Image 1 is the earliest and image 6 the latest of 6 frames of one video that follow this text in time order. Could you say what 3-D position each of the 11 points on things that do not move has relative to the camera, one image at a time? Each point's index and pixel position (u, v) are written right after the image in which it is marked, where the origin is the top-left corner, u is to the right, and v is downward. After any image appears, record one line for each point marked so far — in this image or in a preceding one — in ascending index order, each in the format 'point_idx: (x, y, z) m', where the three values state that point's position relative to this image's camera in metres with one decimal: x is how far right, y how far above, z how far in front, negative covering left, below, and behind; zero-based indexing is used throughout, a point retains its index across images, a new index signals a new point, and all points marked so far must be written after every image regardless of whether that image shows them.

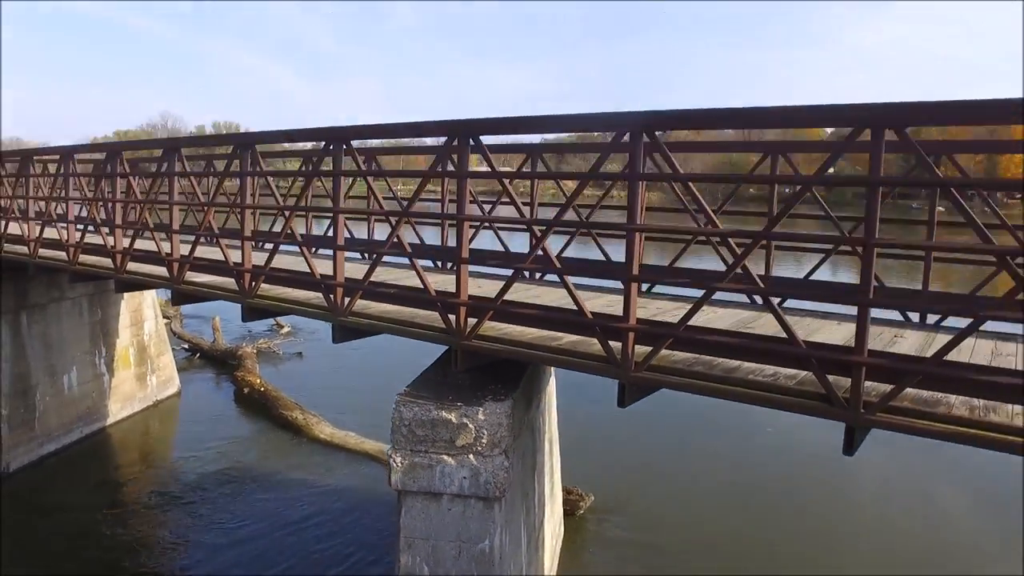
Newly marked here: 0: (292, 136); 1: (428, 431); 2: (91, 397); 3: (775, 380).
0: (-0.9, +0.6, +2.8) m
1: (-0.3, -0.5, +2.2) m
2: (-3.7, -1.0, +5.7) m
3: (+0.7, -0.3, +1.7) m
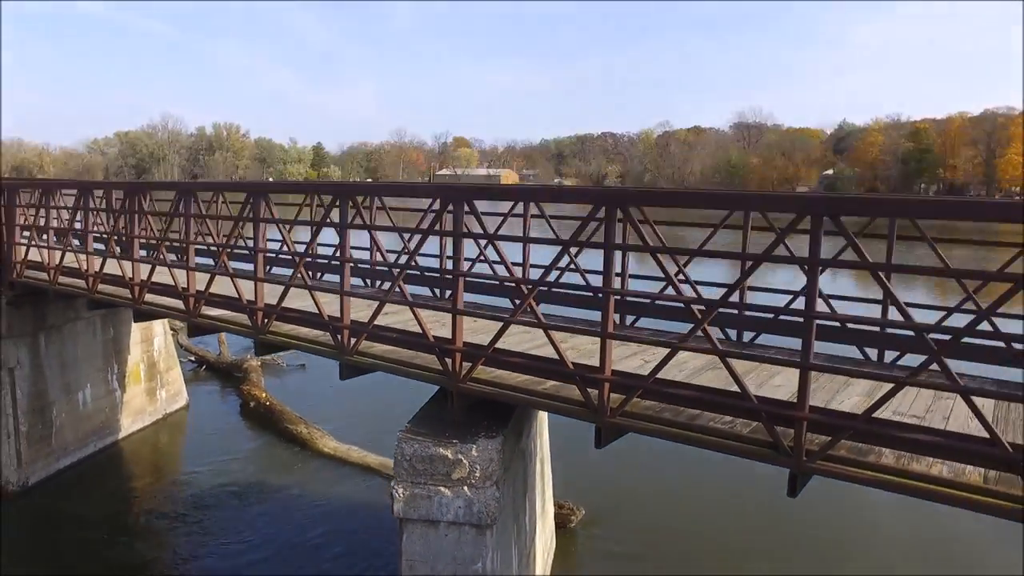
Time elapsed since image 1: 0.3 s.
0: (-1.0, +0.4, +3.0) m
1: (-0.3, -0.7, +2.4) m
2: (-3.8, -1.1, +6.0) m
3: (+0.7, -0.4, +2.0) m
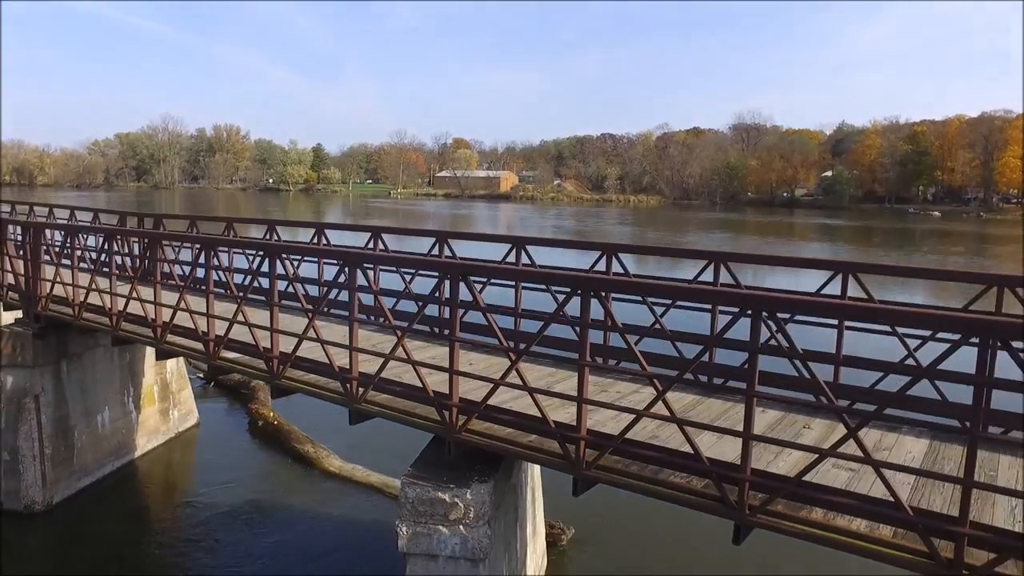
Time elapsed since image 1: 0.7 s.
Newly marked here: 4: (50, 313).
0: (-1.0, +0.2, +3.3) m
1: (-0.4, -0.9, +2.8) m
2: (-3.8, -1.4, +6.3) m
3: (+0.6, -0.7, +2.3) m
4: (-3.8, -0.2, +5.3) m
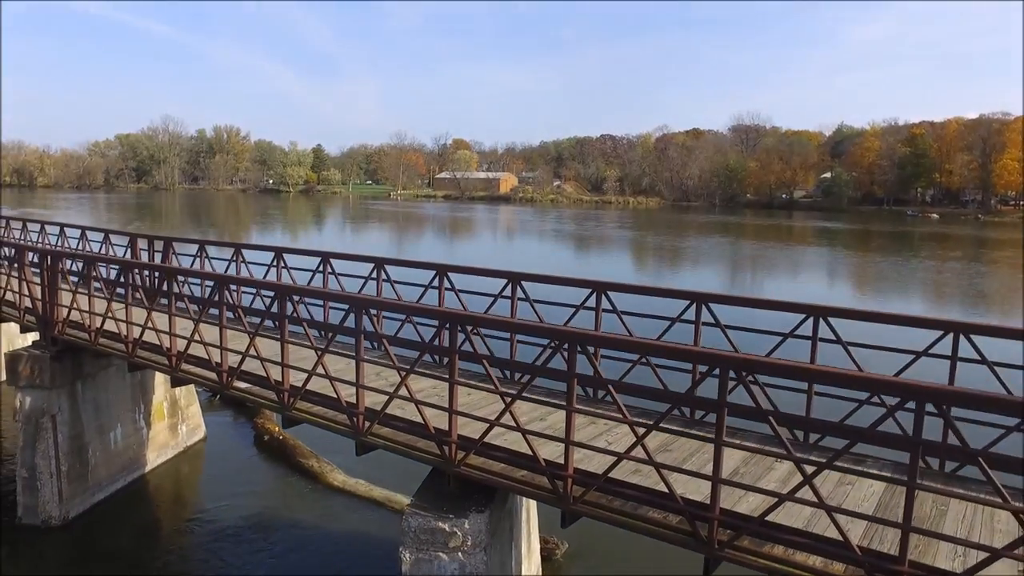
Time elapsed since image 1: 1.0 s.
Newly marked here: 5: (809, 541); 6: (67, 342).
0: (-1.0, 0.0, +3.6) m
1: (-0.4, -1.2, +3.0) m
2: (-3.8, -1.6, +6.5) m
3: (+0.6, -0.9, +2.5) m
4: (-3.8, -0.4, +5.5) m
5: (+1.0, -0.9, +2.2) m
6: (-3.9, -0.5, +5.6) m
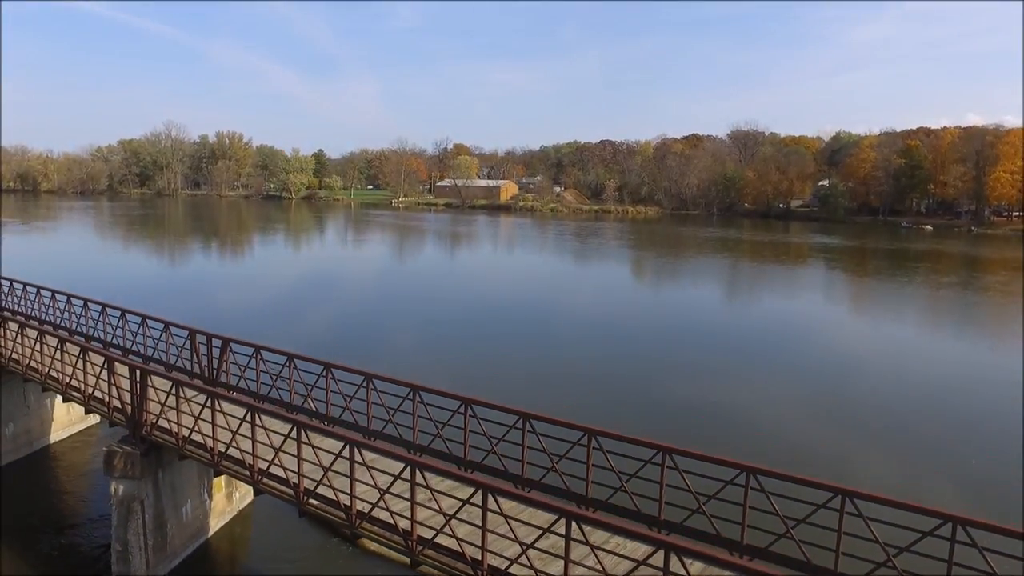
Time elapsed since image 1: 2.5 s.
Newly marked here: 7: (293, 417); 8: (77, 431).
0: (-1.0, -1.2, +4.8) m
1: (-0.3, -2.3, +4.2) m
2: (-3.8, -2.8, +7.7) m
3: (+0.7, -2.1, +3.7) m
4: (-3.7, -1.6, +6.7) m
5: (+1.1, -2.0, +3.4) m
6: (-3.8, -1.6, +6.8) m
7: (-1.8, -1.1, +5.4) m
8: (-7.6, -2.5, +11.2) m
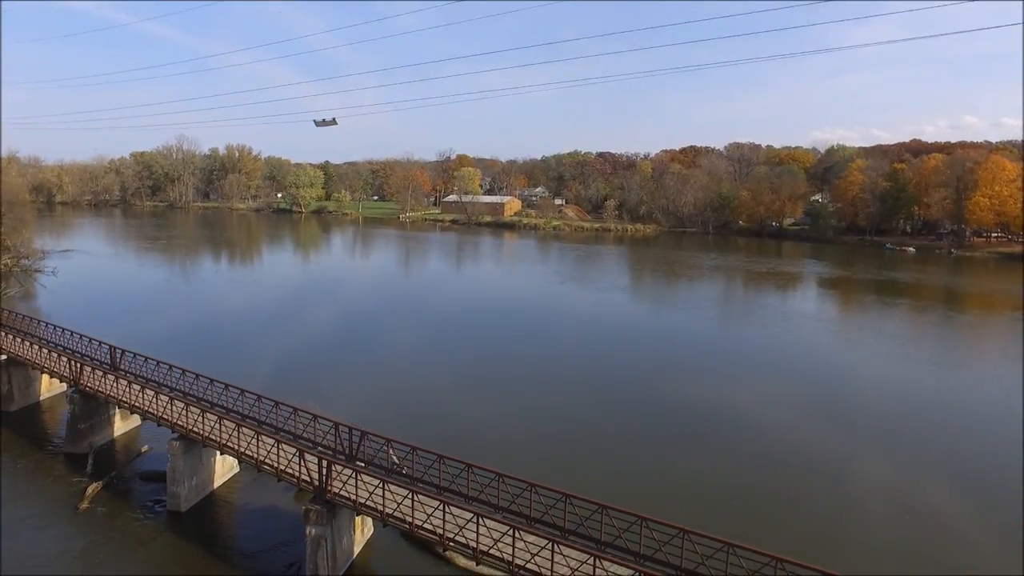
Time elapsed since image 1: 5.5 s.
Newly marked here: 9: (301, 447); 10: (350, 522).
0: (-0.3, -3.3, +9.1) m
1: (+0.4, -4.4, +8.6) m
2: (-3.1, -4.9, +12.1) m
3: (+1.4, -4.1, +8.1) m
4: (-3.0, -3.6, +11.1) m
5: (+1.8, -4.1, +7.8) m
6: (-3.1, -3.7, +11.2) m
7: (-1.1, -3.2, +9.8) m
8: (-6.9, -4.6, +15.6) m
9: (-3.8, -2.8, +11.6) m
10: (-3.0, -4.4, +12.1) m
